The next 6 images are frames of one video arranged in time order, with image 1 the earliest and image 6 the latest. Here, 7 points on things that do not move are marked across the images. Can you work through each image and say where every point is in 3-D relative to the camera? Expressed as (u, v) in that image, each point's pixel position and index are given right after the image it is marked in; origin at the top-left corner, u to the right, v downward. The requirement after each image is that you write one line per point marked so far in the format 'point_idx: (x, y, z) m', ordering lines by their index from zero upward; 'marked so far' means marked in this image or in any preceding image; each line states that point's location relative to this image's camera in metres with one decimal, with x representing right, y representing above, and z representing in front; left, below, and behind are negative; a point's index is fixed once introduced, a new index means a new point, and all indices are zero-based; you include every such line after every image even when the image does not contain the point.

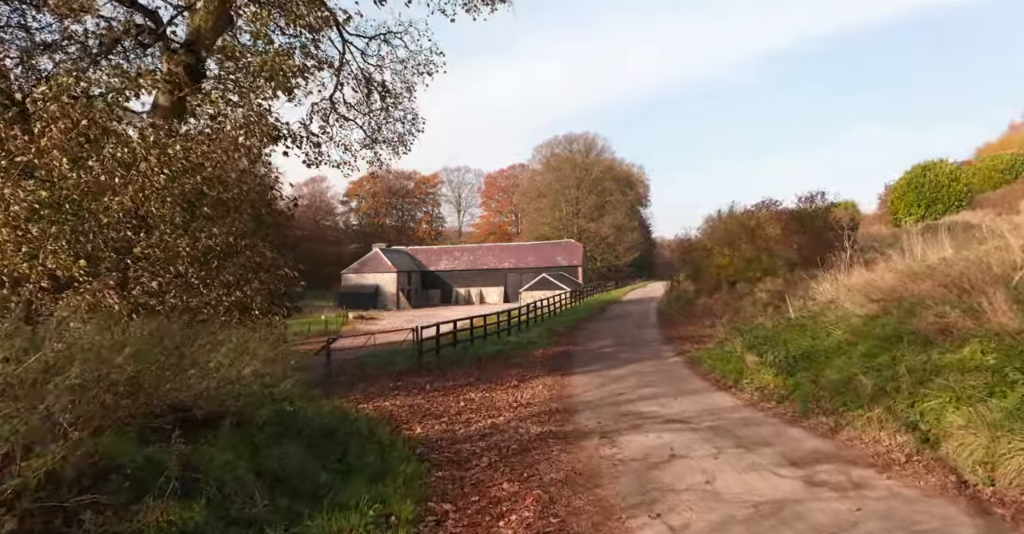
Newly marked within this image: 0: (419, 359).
0: (-2.4, -2.4, +18.2) m
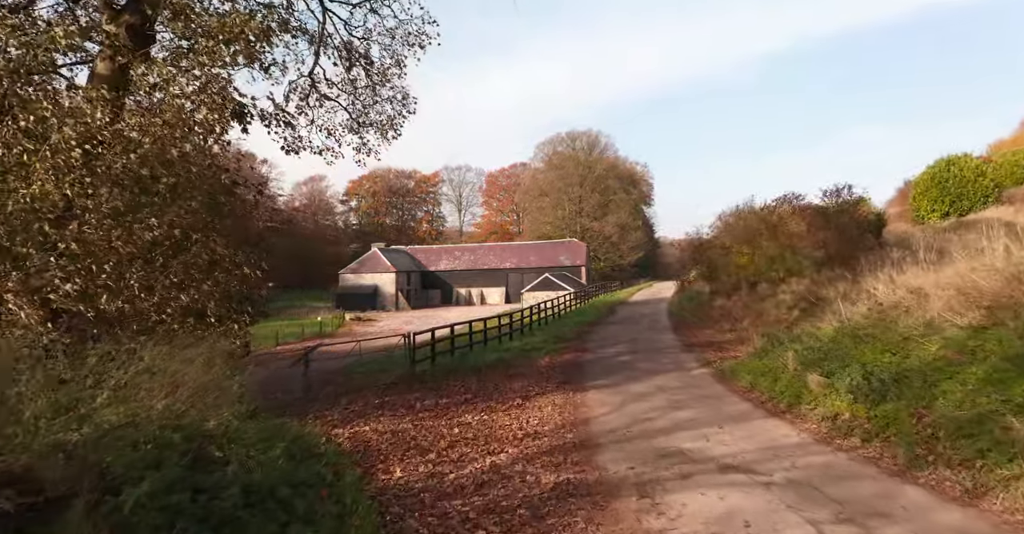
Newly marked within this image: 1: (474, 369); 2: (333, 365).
0: (-2.3, -2.4, +16.4) m
1: (-0.9, -2.4, +16.0) m
2: (-4.8, -2.7, +19.0) m
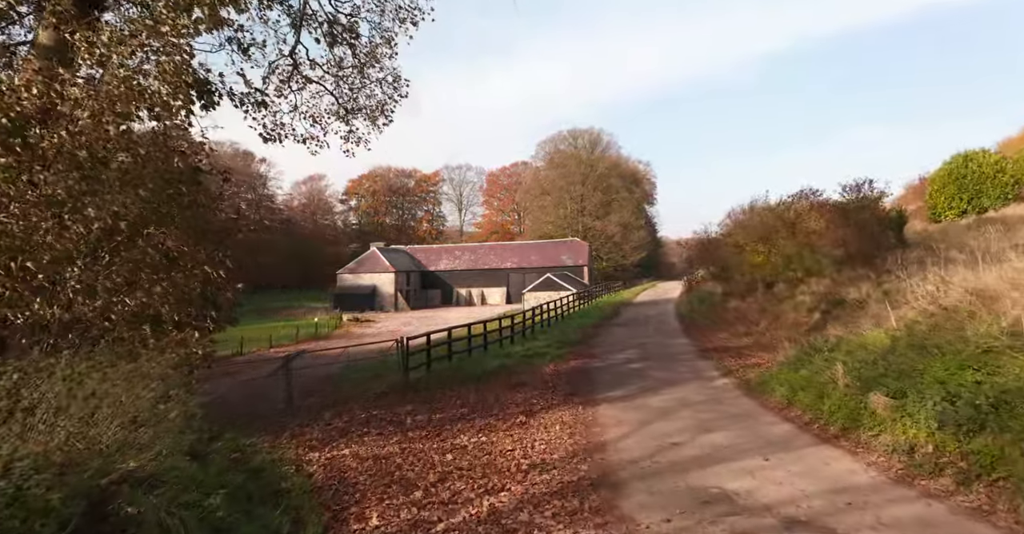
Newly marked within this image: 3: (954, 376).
0: (-2.3, -2.4, +15.1) m
1: (-0.8, -2.4, +14.7) m
2: (-4.8, -2.7, +17.7) m
3: (+4.3, -1.0, +6.8) m
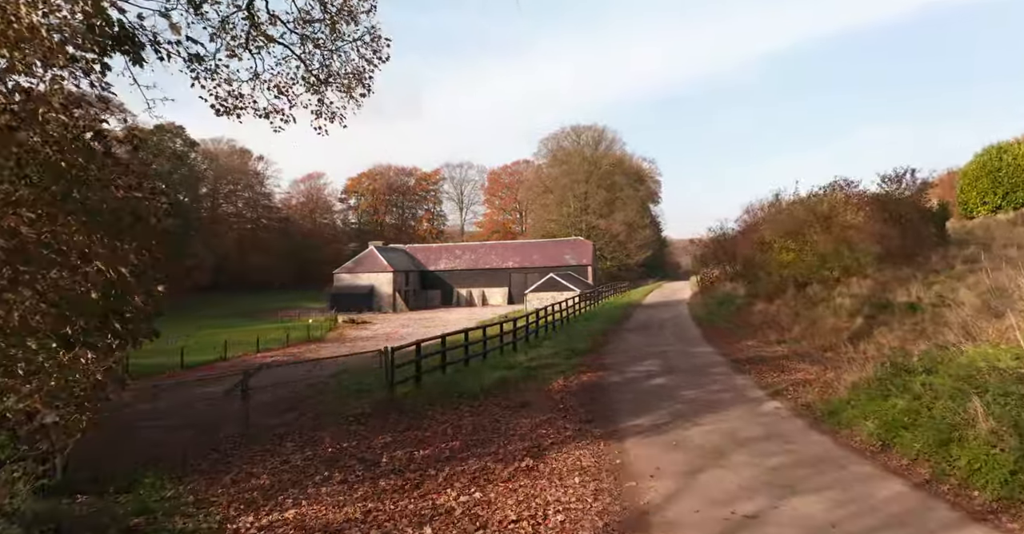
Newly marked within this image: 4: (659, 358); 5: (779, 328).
0: (-2.2, -2.3, +12.9) m
1: (-0.8, -2.3, +12.5) m
2: (-4.7, -2.6, +15.5) m
3: (+4.3, -1.0, +4.6) m
4: (+3.2, -2.0, +15.5) m
5: (+7.1, -1.6, +18.4) m
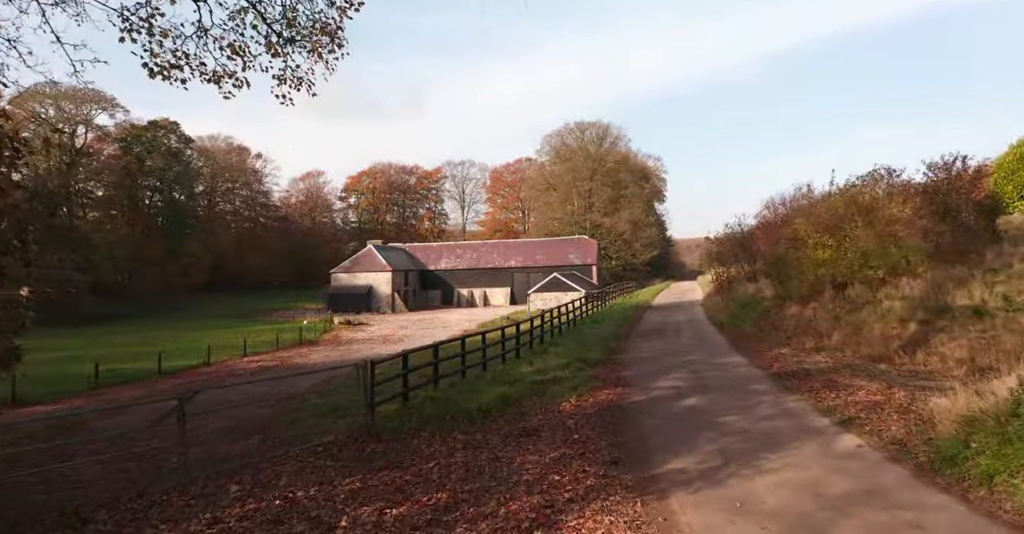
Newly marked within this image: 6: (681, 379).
0: (-2.2, -2.3, +10.8) m
1: (-0.7, -2.3, +10.4) m
2: (-4.7, -2.6, +13.5) m
3: (+4.3, -1.0, +2.4) m
4: (+3.3, -2.0, +13.4) m
5: (+7.1, -1.6, +16.3) m
6: (+3.0, -2.0, +12.3) m
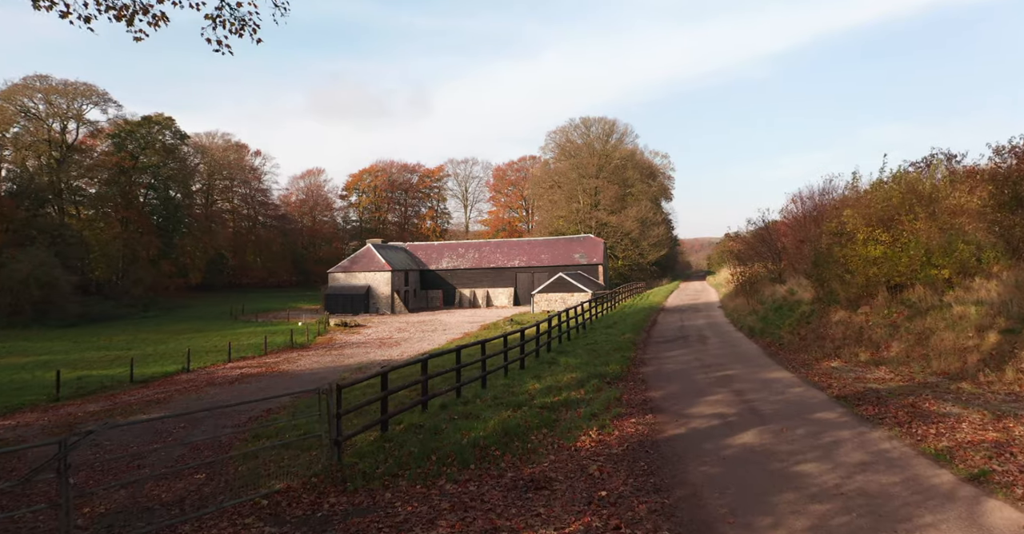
0: (-2.1, -2.3, +8.5) m
1: (-0.7, -2.3, +8.1) m
2: (-4.6, -2.6, +11.2) m
3: (+4.3, -0.9, +0.1) m
4: (+3.4, -2.0, +11.1) m
5: (+7.2, -1.6, +14.0) m
6: (+3.0, -2.0, +9.9) m
